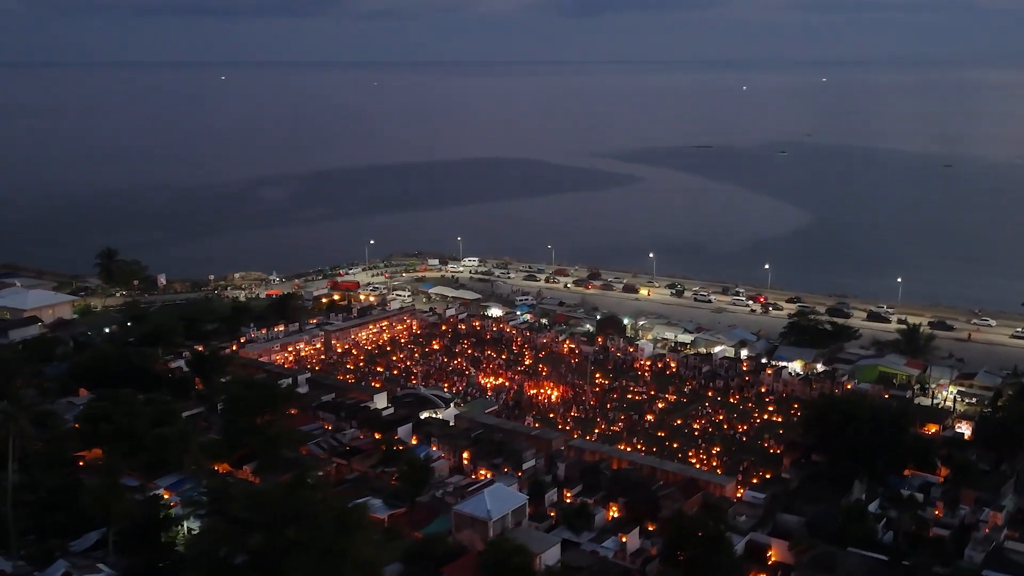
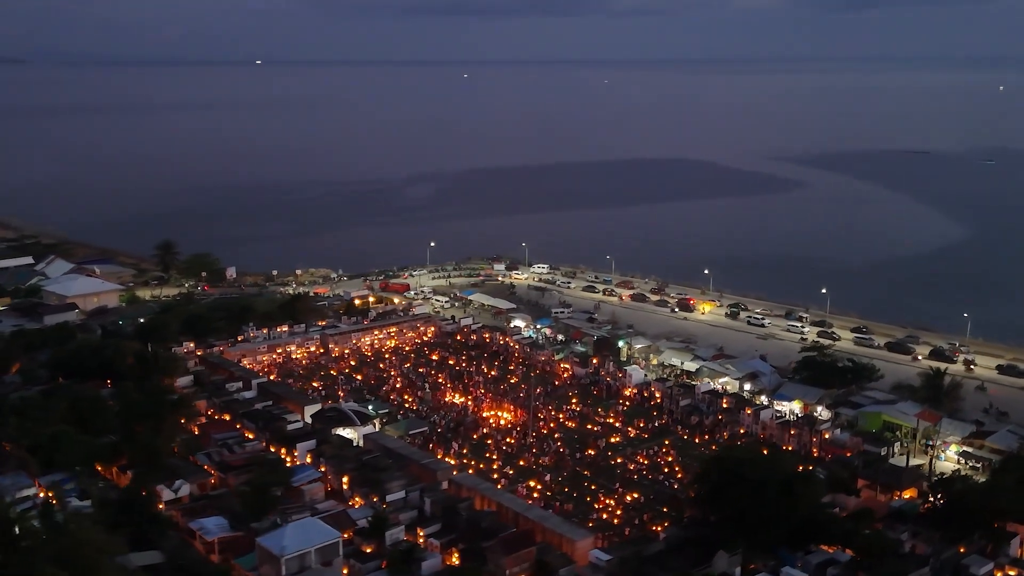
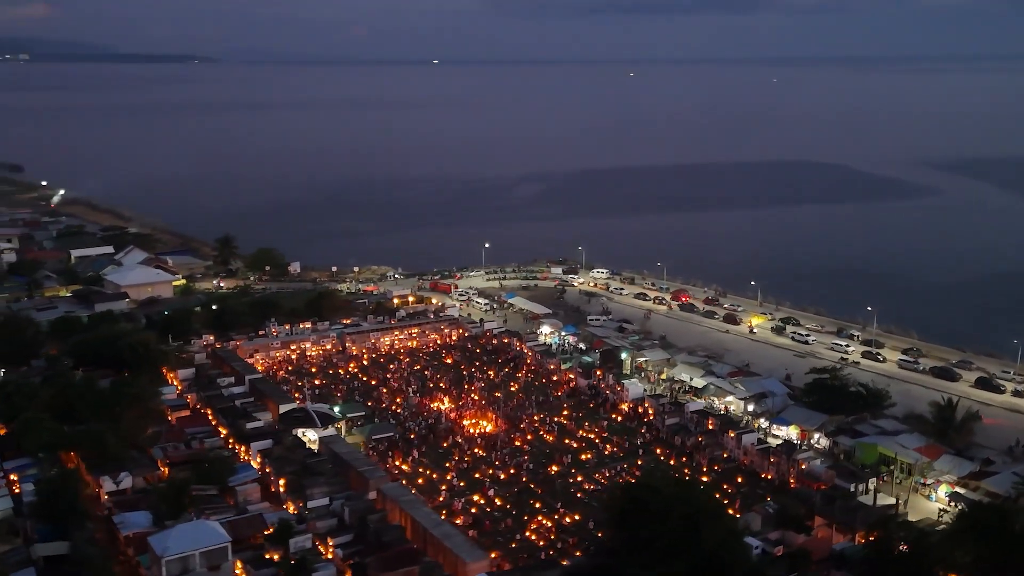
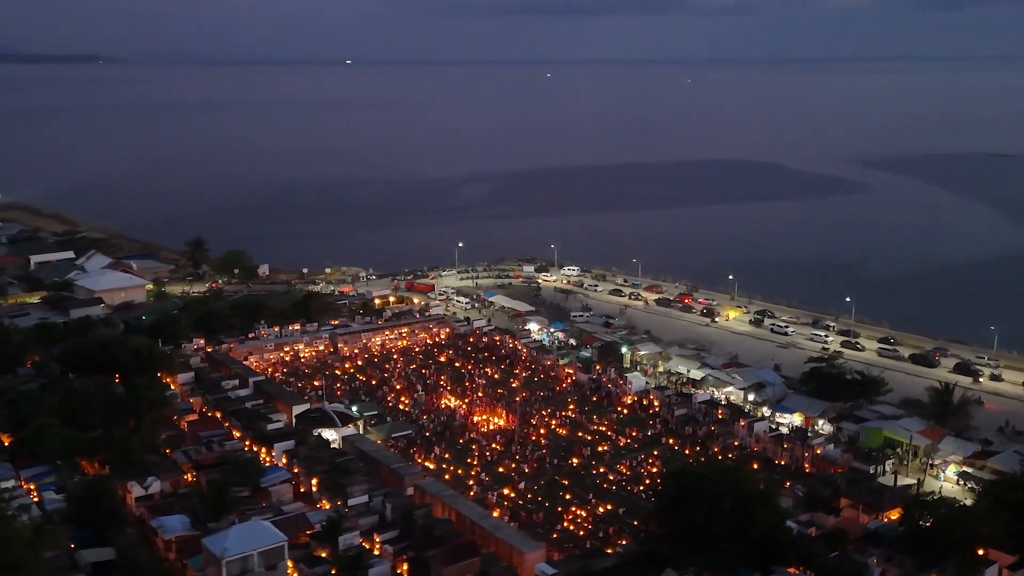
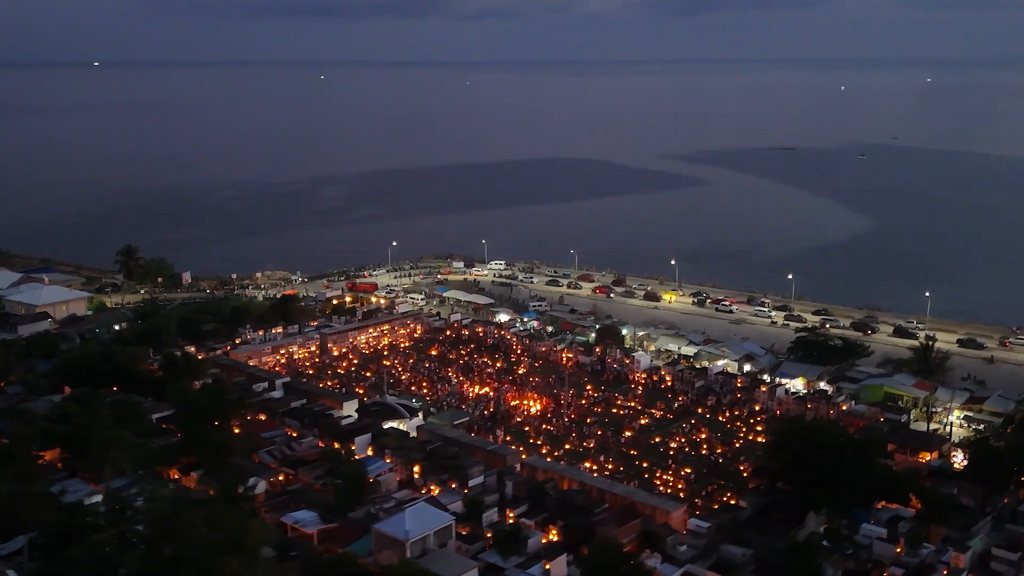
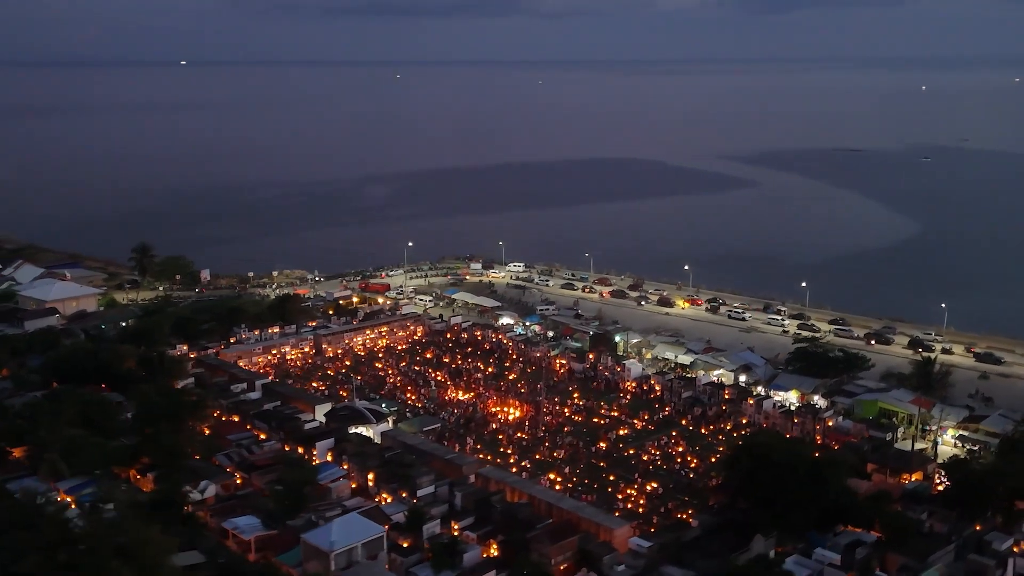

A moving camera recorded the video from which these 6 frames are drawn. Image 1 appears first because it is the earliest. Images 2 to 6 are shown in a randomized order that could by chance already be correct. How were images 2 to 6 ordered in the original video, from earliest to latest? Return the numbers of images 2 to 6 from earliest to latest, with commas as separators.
5, 6, 2, 4, 3
